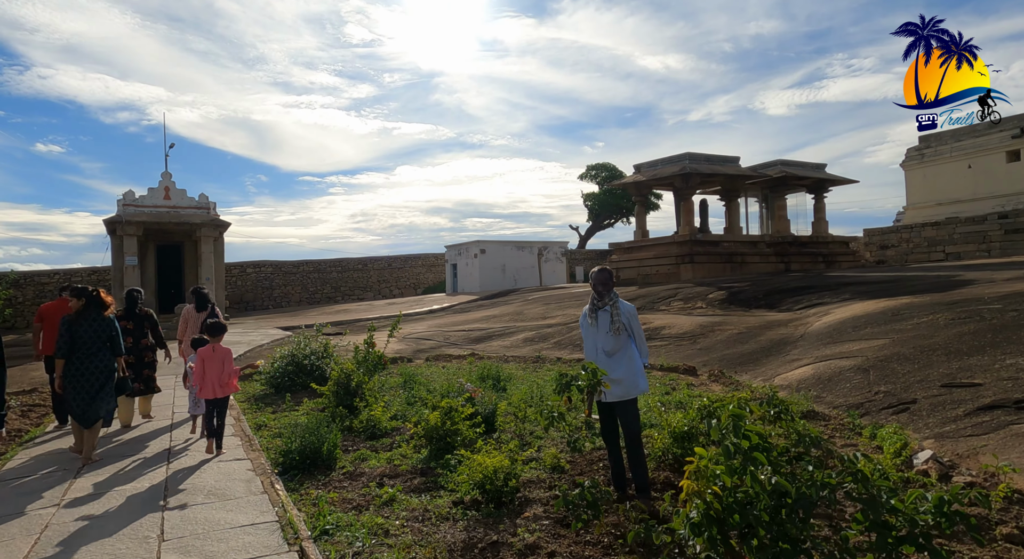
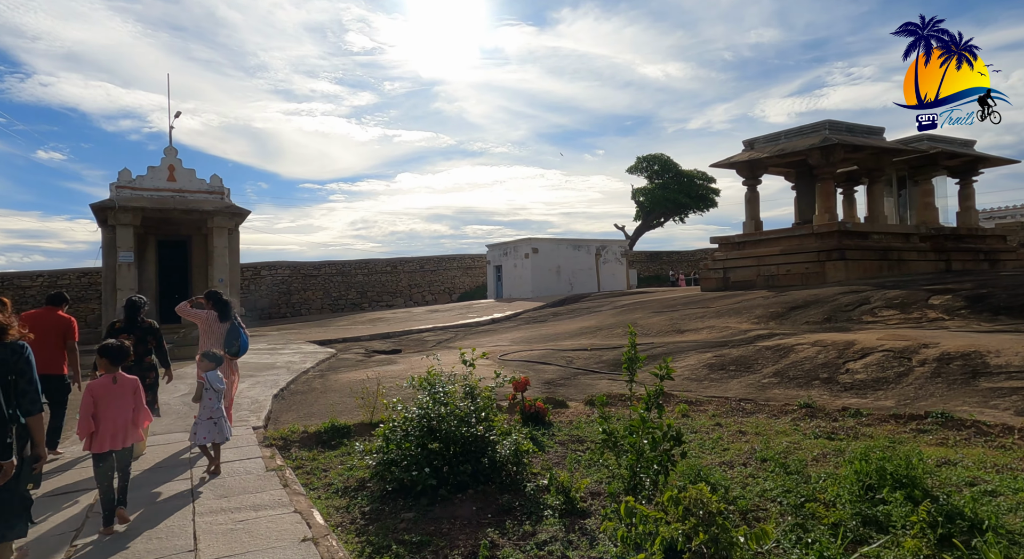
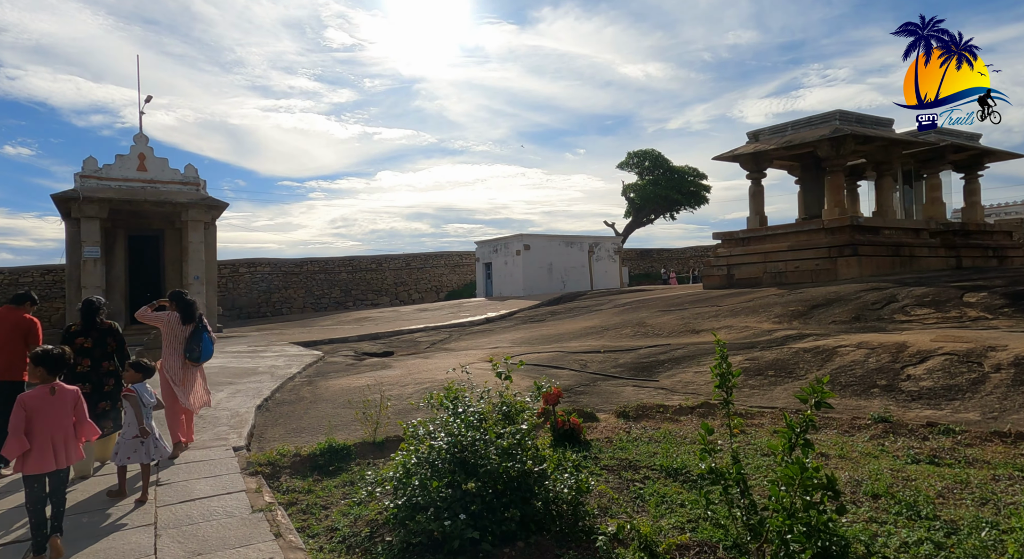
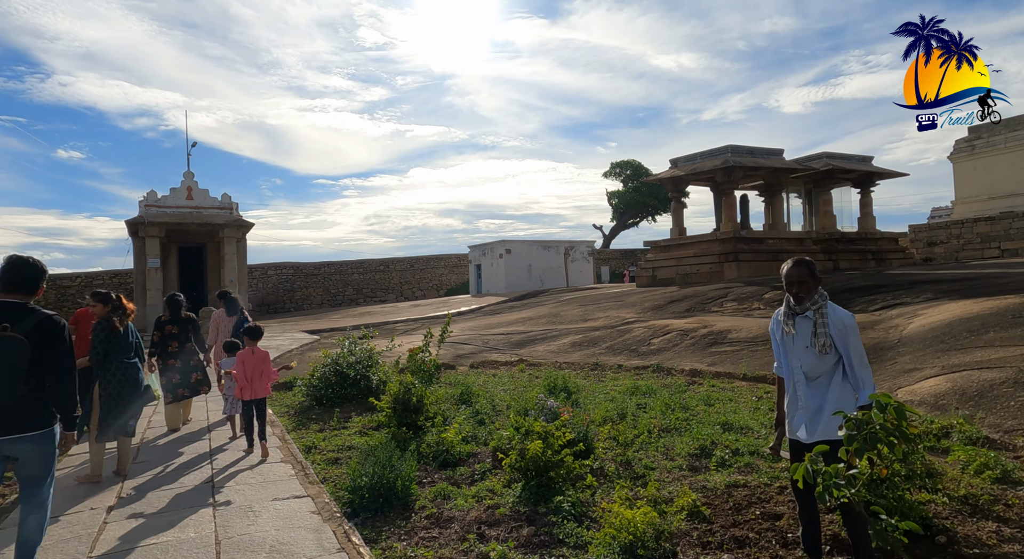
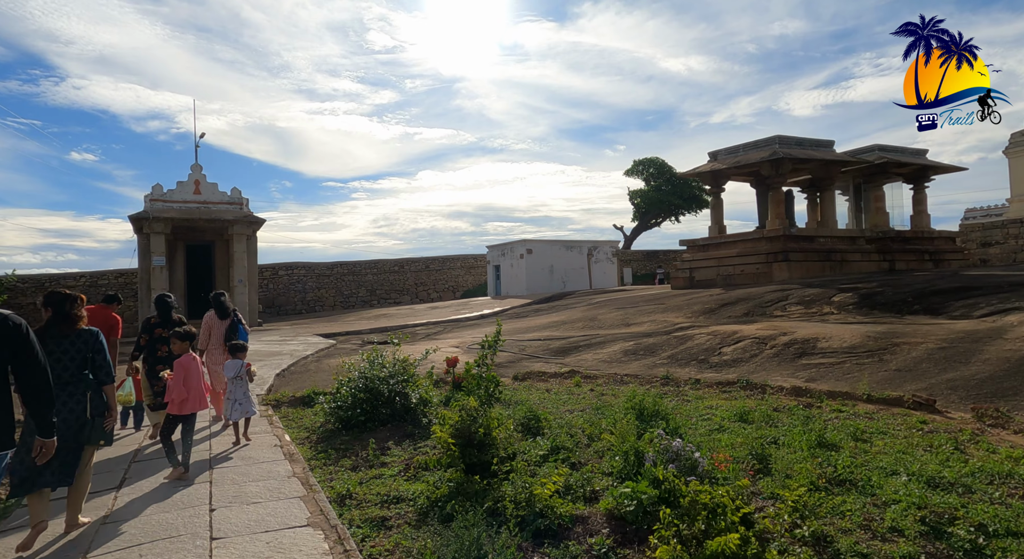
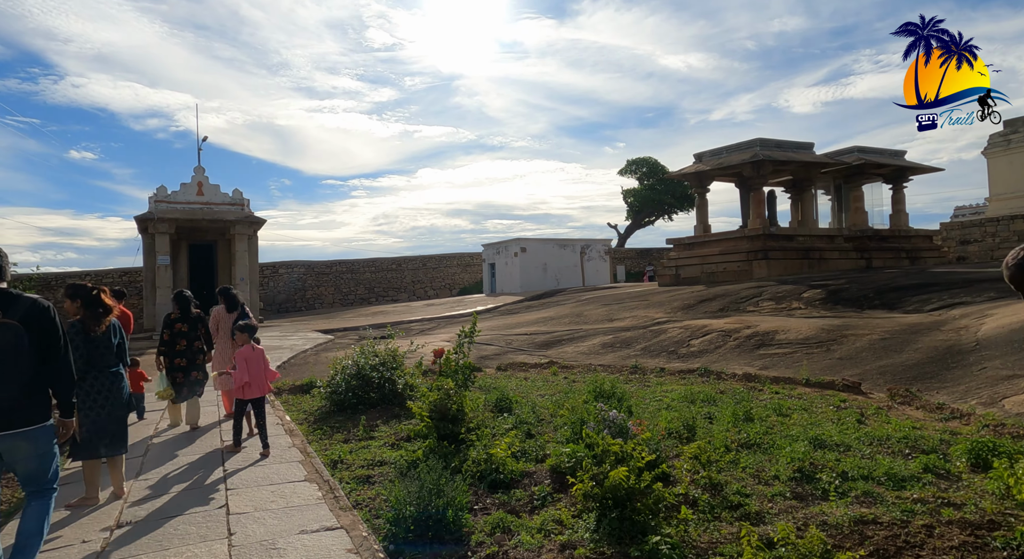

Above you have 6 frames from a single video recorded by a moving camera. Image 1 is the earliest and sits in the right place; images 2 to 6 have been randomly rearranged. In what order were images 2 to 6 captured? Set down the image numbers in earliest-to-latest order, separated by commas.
4, 6, 5, 2, 3
